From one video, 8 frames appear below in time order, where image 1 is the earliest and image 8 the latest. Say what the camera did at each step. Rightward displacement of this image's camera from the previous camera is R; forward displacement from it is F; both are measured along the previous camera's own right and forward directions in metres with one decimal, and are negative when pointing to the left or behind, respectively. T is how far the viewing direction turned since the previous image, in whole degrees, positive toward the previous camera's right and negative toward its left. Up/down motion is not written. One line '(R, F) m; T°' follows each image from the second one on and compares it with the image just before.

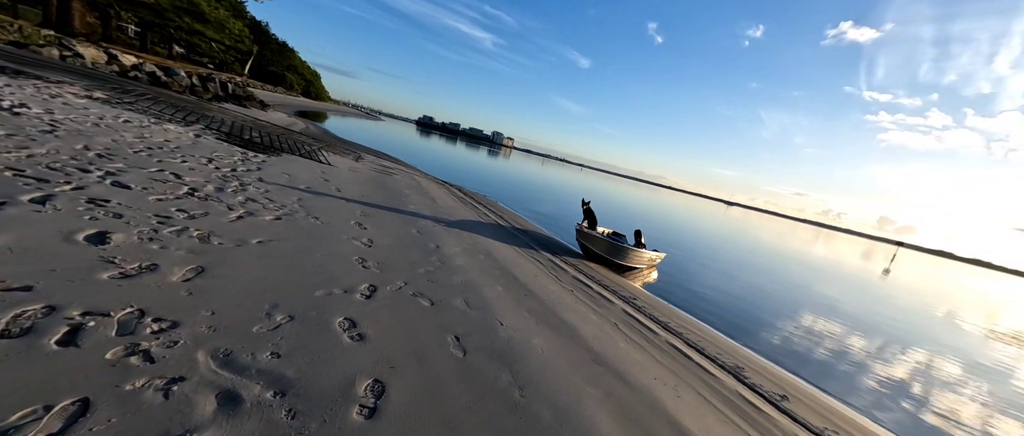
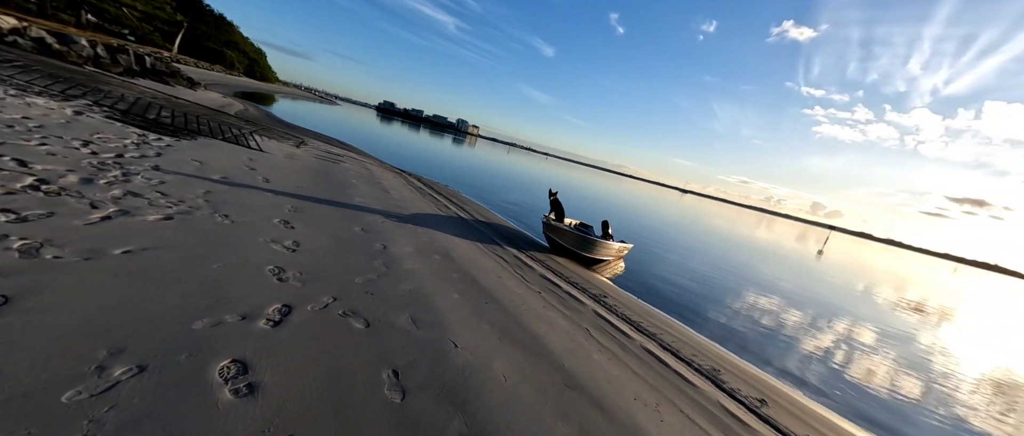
(+0.2, +1.0) m; +6°
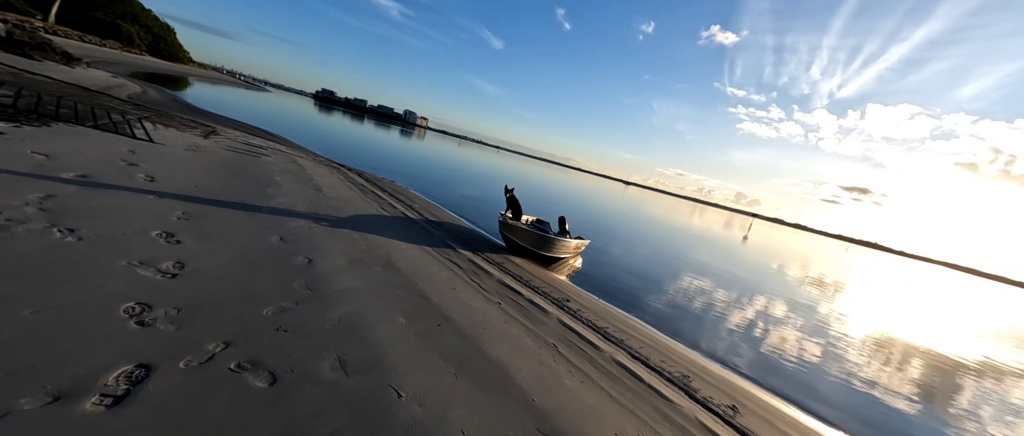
(0.0, +0.9) m; +8°
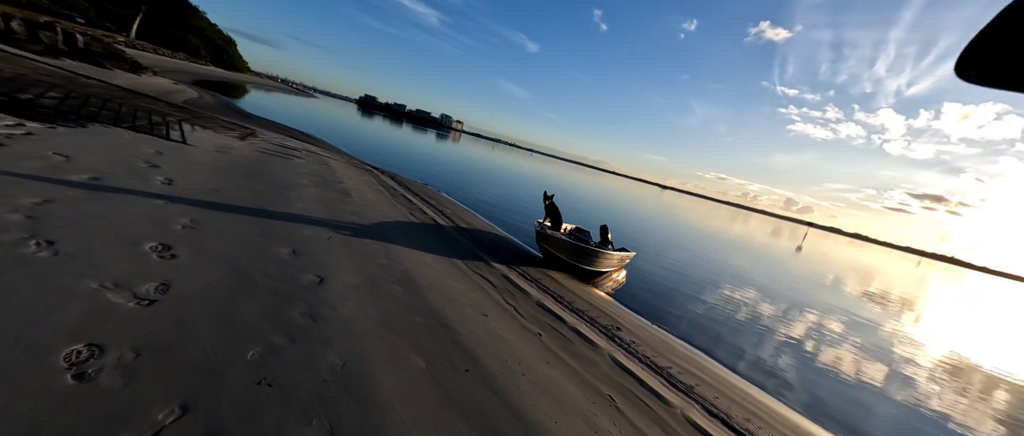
(-0.2, +1.2) m; -5°
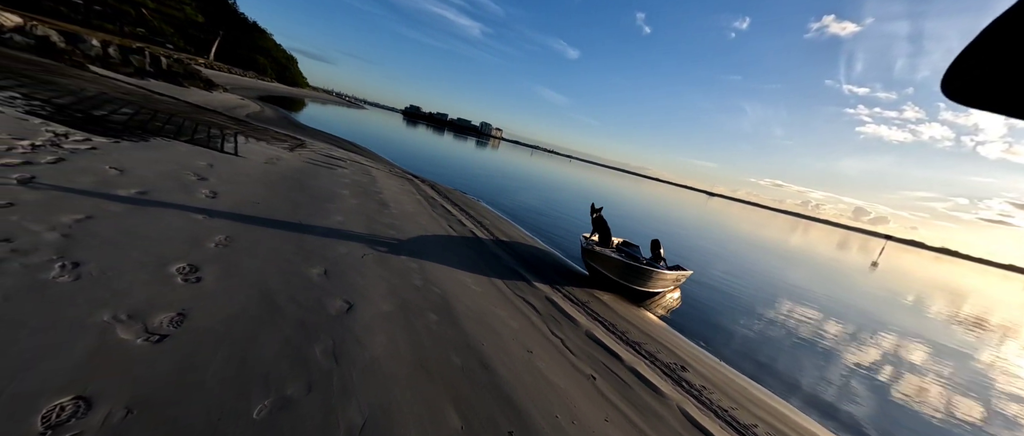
(-0.2, +0.8) m; -6°
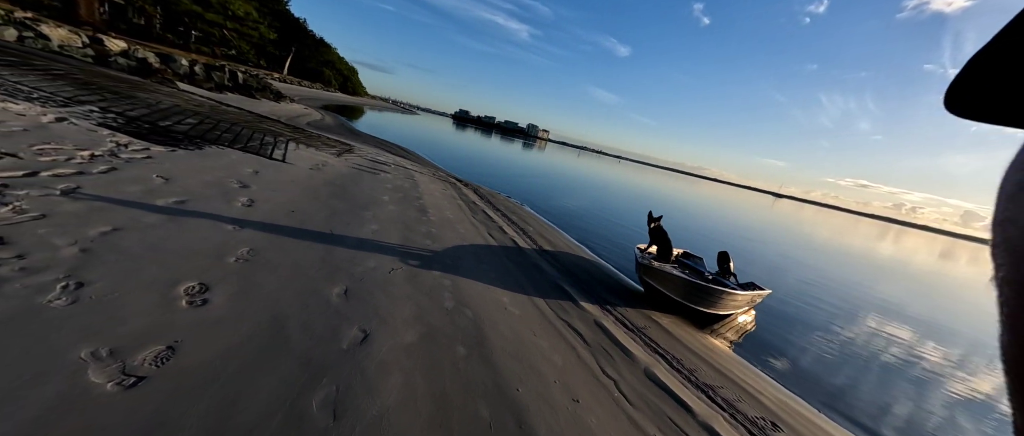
(0.0, +0.9) m; -8°
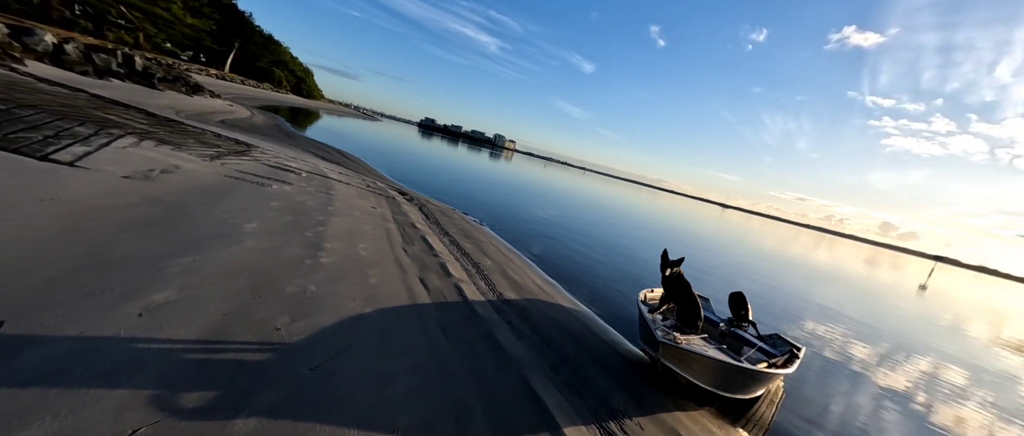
(+0.5, +3.4) m; +6°
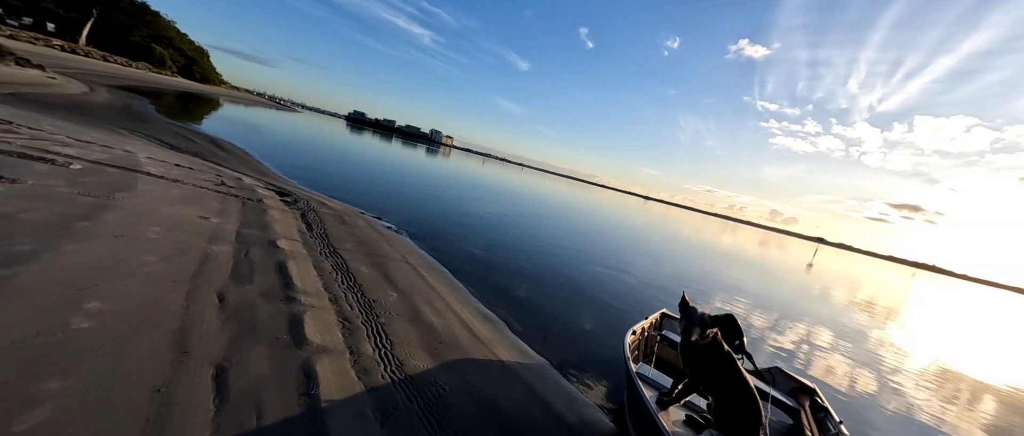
(+0.5, +3.0) m; +10°
